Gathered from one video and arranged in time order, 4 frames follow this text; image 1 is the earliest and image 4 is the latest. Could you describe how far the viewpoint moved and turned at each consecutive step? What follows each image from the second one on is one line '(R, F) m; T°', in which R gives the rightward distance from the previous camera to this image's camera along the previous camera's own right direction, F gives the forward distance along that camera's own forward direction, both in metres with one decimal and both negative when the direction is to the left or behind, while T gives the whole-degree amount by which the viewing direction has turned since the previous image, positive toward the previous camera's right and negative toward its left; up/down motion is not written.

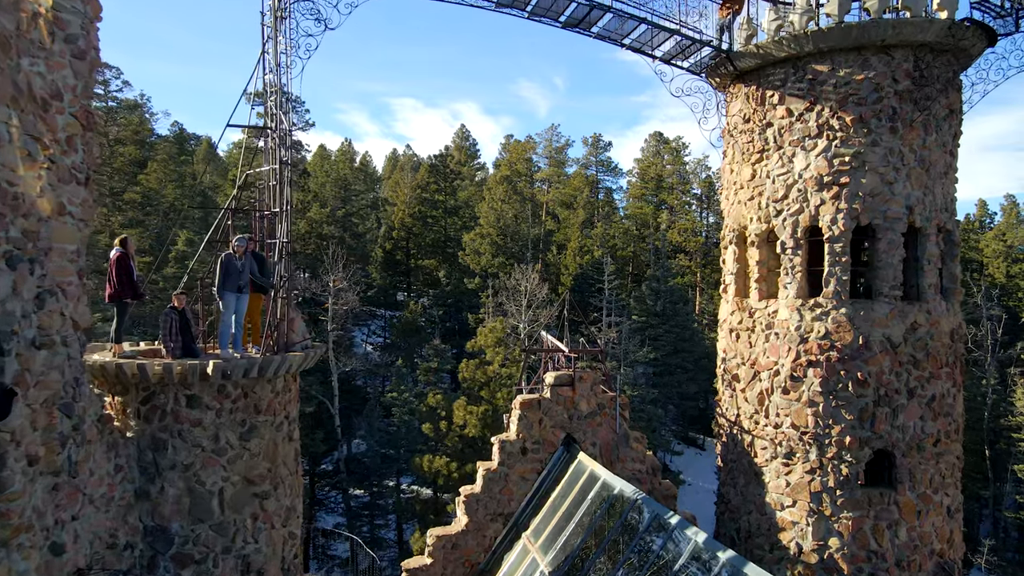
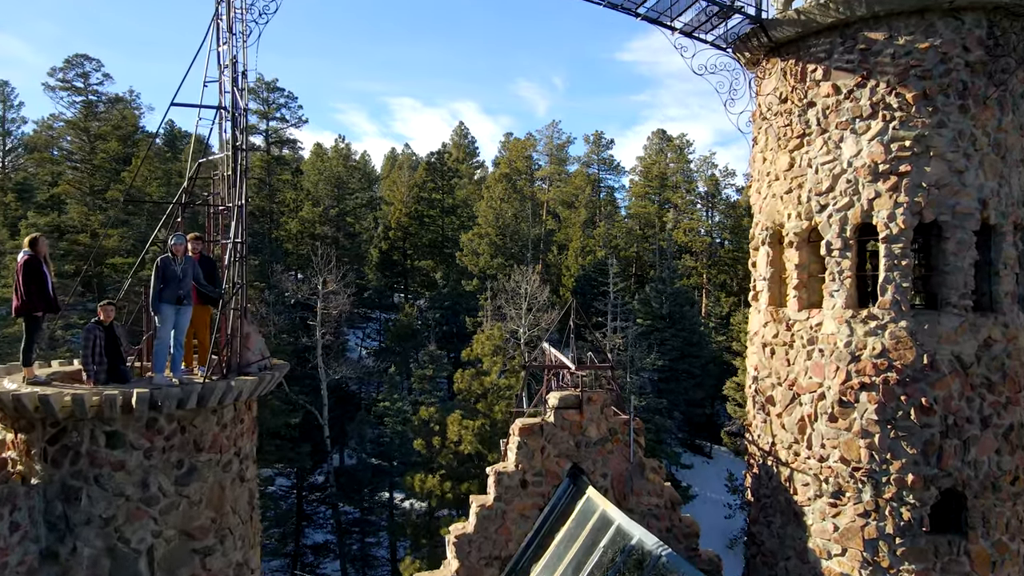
(0.0, +1.3) m; 0°
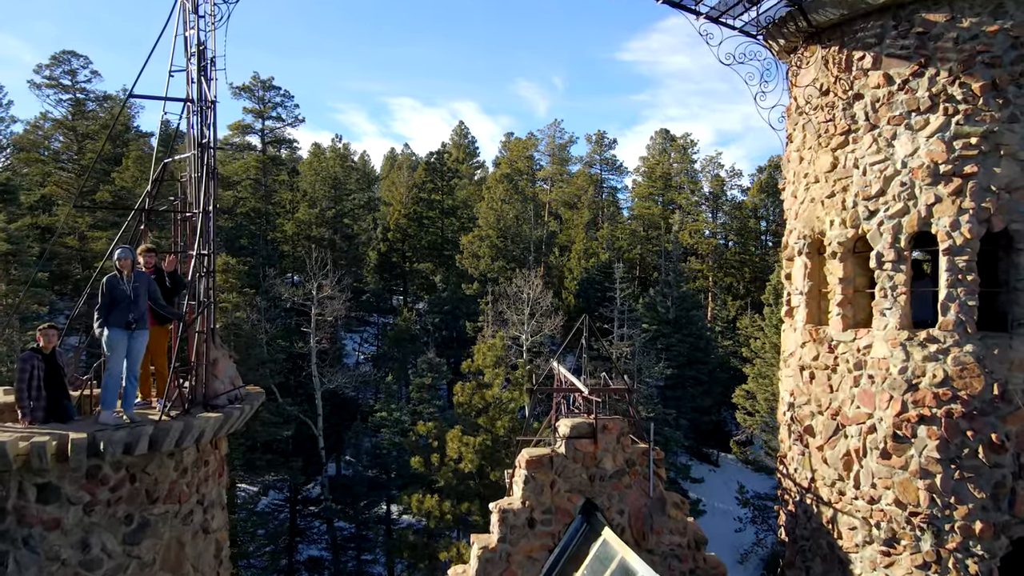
(-0.1, +0.9) m; 0°
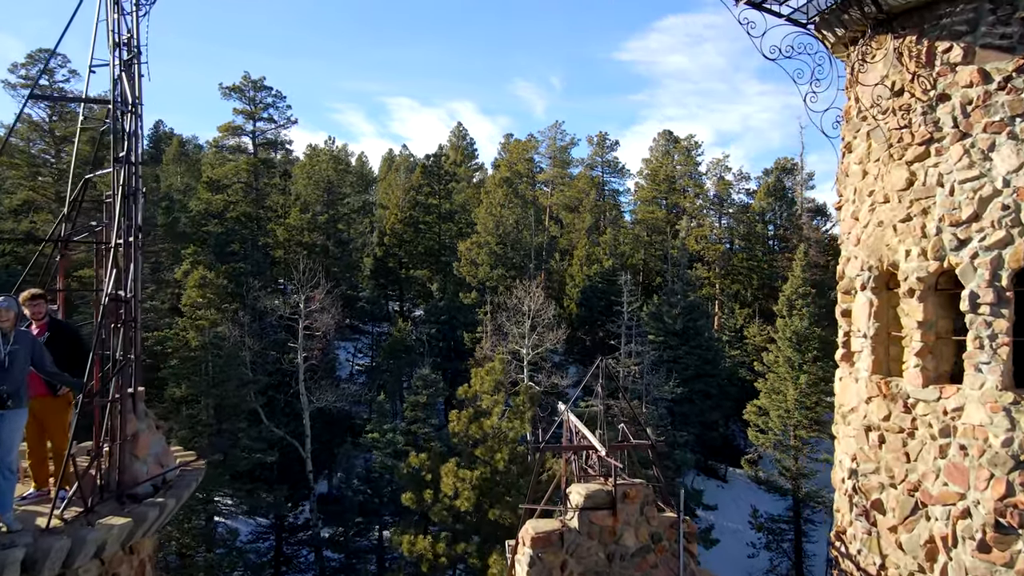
(0.0, +1.2) m; 0°
